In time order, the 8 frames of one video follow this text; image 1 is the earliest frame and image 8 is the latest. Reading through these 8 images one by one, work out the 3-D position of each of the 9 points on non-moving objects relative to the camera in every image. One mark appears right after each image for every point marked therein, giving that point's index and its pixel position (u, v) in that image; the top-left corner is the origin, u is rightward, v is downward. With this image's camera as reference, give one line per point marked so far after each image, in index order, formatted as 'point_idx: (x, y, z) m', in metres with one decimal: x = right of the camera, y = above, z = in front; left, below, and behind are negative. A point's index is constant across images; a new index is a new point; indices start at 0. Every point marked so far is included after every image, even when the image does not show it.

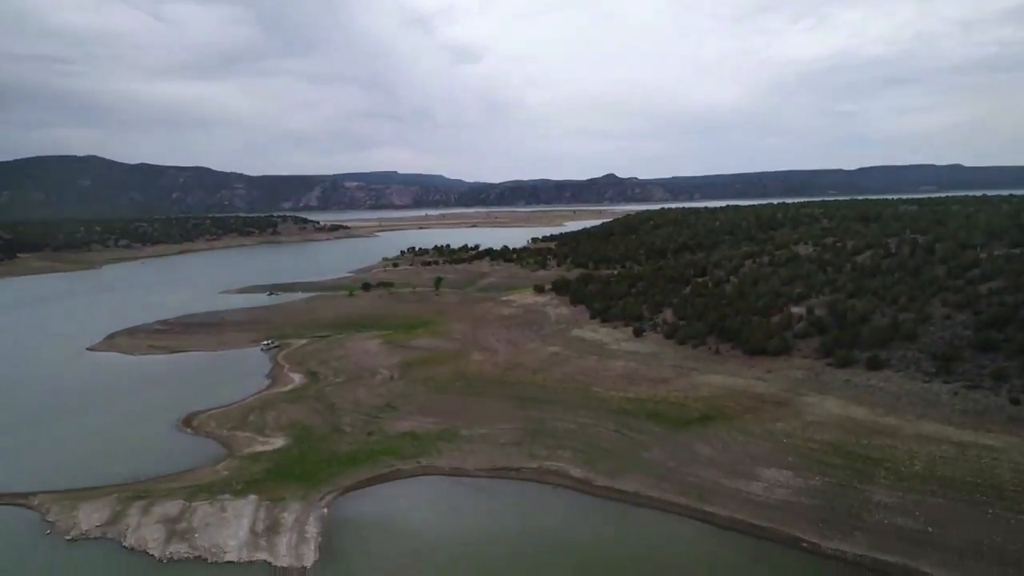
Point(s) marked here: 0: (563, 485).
0: (+1.4, -5.4, +19.8) m
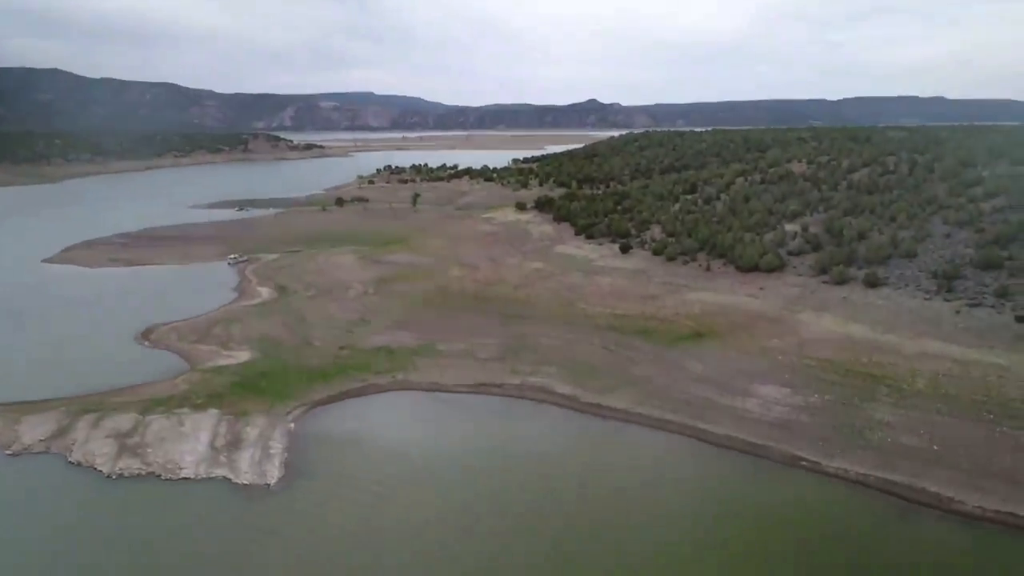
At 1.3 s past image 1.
0: (+0.9, -2.9, +18.7) m
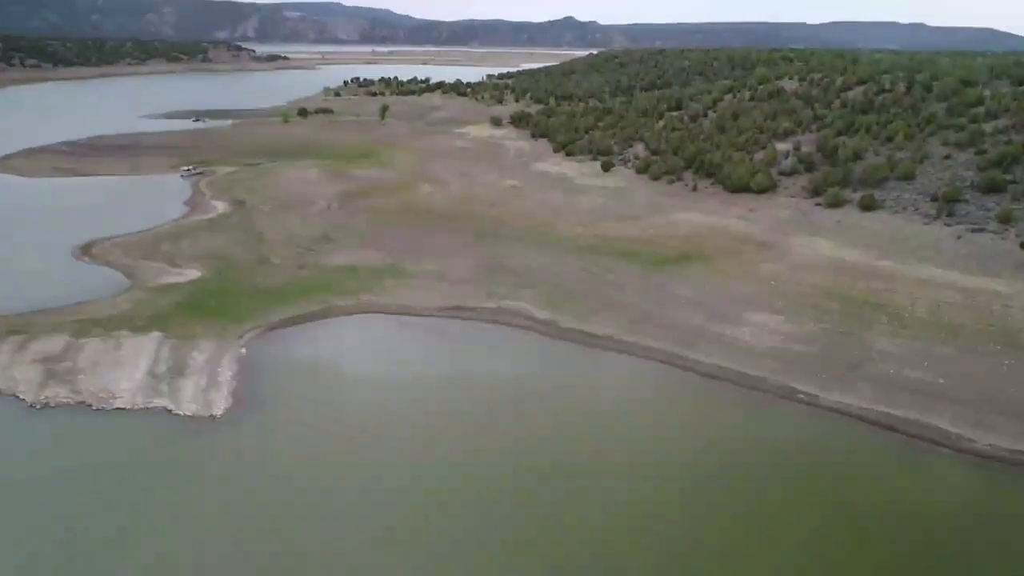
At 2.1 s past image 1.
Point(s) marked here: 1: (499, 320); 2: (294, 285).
0: (+0.3, -0.9, +17.3) m
1: (-0.3, -0.8, +17.5) m
2: (-5.8, +0.1, +19.2) m
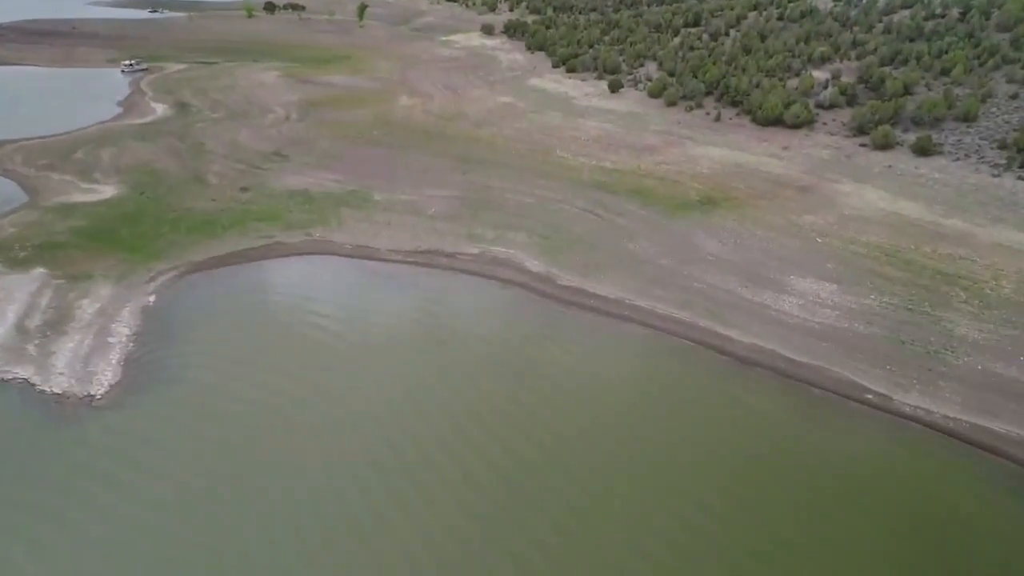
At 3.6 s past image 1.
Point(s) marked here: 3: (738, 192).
0: (0.0, +0.1, +14.0) m
1: (-0.6, +0.3, +14.2) m
2: (-6.1, +1.6, +15.6) m
3: (+5.5, +2.3, +17.4) m
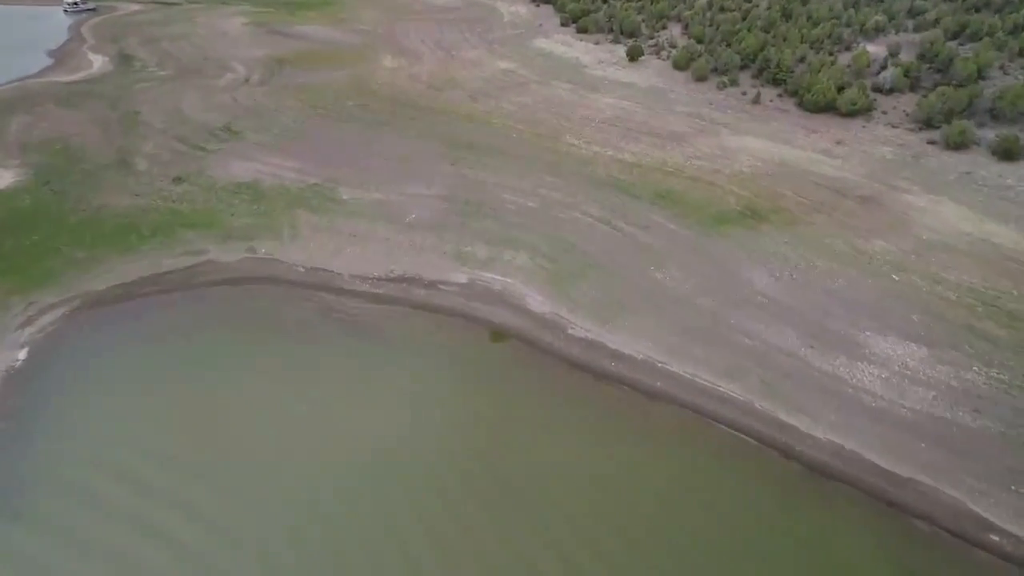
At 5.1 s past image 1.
0: (0.0, -0.5, +10.9) m
1: (-0.6, -0.4, +11.1) m
2: (-6.1, +1.3, +12.3) m
3: (+5.5, +1.7, +14.3) m
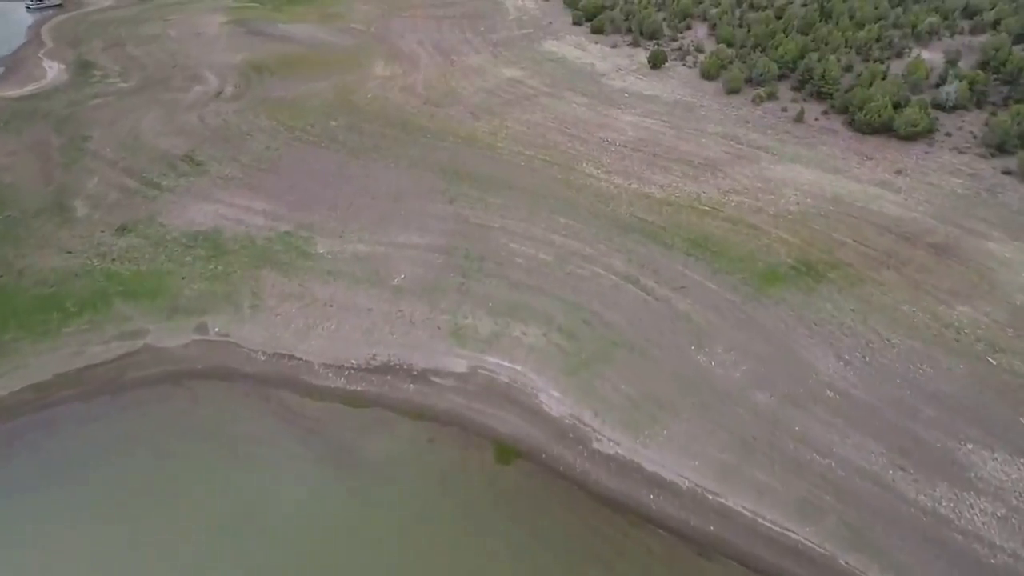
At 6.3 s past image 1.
0: (+0.1, -1.7, +8.7) m
1: (-0.5, -1.5, +8.9) m
2: (-6.0, +0.1, +10.1) m
3: (+5.6, +0.6, +12.0) m
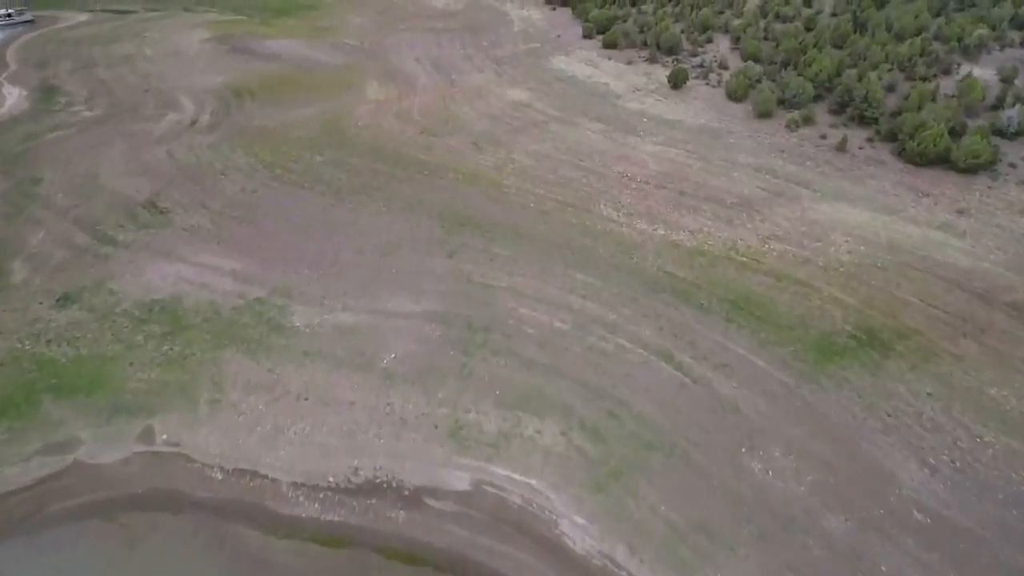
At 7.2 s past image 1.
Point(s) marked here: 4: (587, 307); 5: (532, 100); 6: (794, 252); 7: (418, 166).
0: (+0.3, -2.8, +7.0) m
1: (-0.4, -2.6, +7.2) m
2: (-5.8, -1.0, +8.4) m
3: (+5.7, -0.4, +10.3) m
4: (+1.1, -0.2, +10.4) m
5: (+0.5, +4.3, +16.6) m
6: (+4.6, +0.6, +11.7) m
7: (-1.8, +2.3, +13.7) m
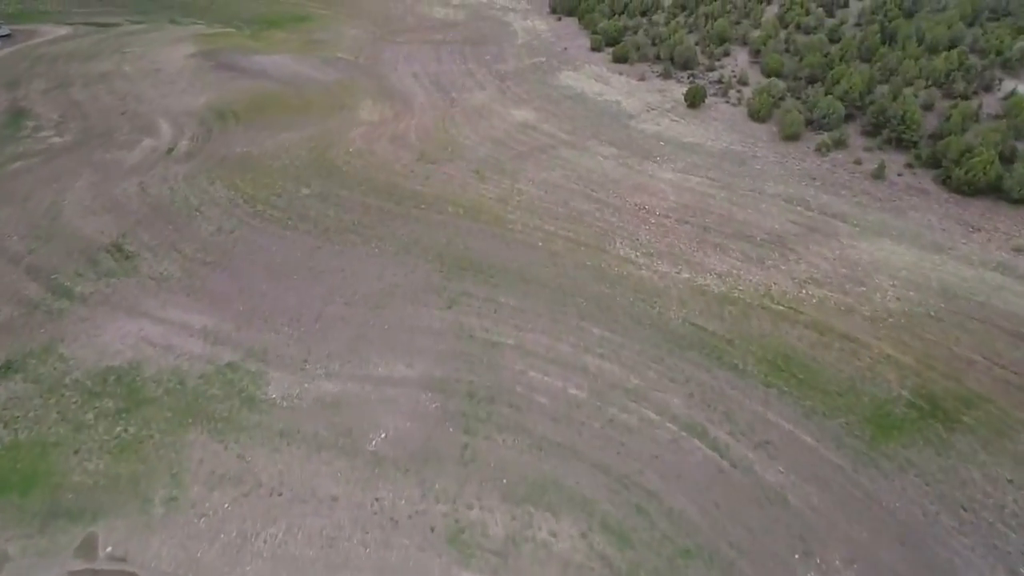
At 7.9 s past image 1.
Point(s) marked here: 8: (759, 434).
0: (+0.4, -3.5, +5.7) m
1: (-0.3, -3.3, +5.9) m
2: (-5.7, -1.7, +7.2) m
3: (+5.8, -1.2, +9.0) m
4: (+1.2, -1.0, +9.1) m
5: (+0.6, +3.6, +15.3) m
6: (+4.7, -0.2, +10.4) m
7: (-1.7, +1.5, +12.4) m
8: (+2.8, -1.7, +8.2) m
